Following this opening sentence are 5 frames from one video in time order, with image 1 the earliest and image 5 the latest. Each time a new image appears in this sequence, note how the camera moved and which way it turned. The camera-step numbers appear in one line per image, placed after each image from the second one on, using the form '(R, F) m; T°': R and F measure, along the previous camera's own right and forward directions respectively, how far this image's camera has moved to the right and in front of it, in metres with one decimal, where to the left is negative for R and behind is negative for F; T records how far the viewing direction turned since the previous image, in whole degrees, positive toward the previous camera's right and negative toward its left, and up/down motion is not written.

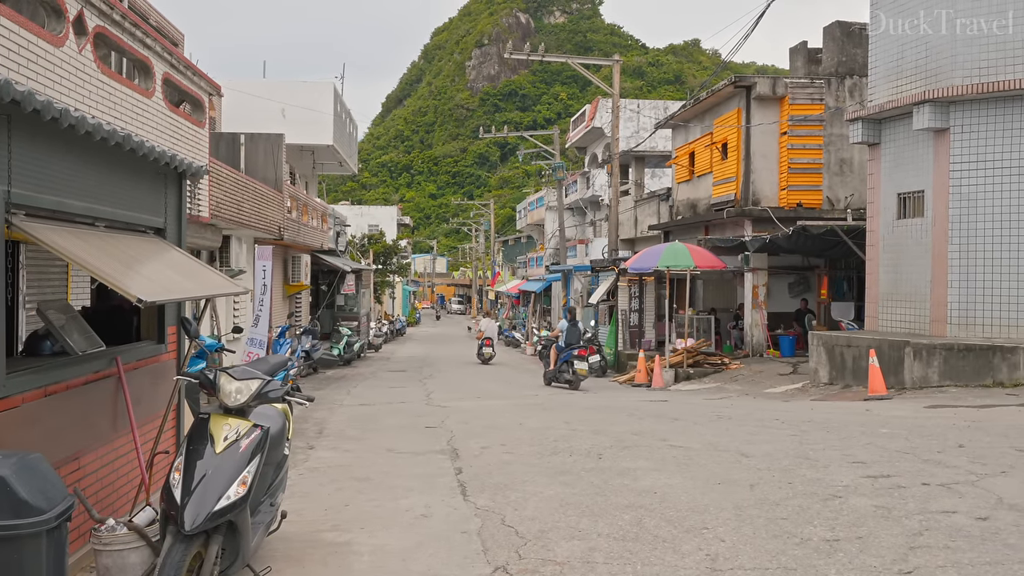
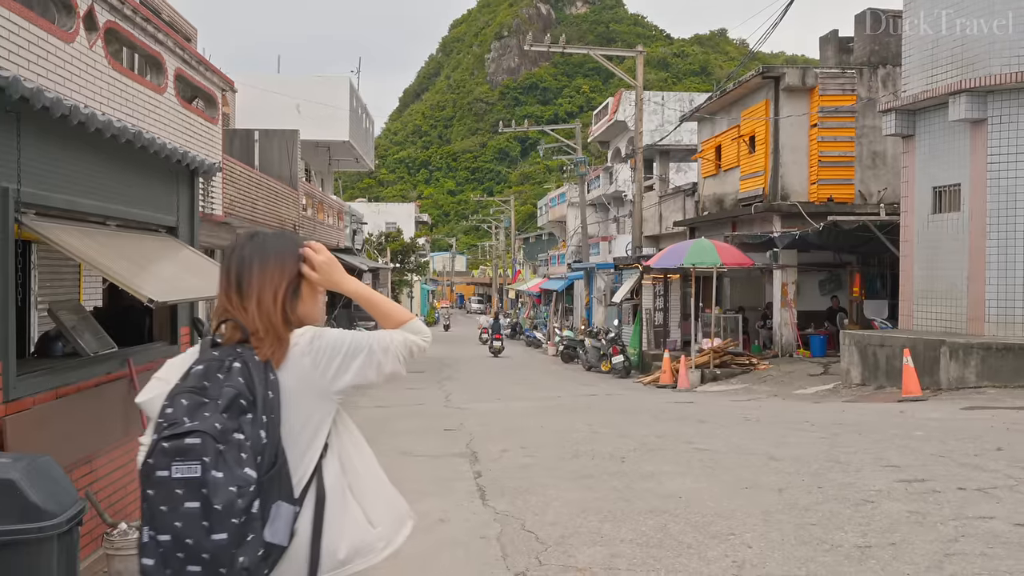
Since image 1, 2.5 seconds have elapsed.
(0.0, +0.2) m; -1°
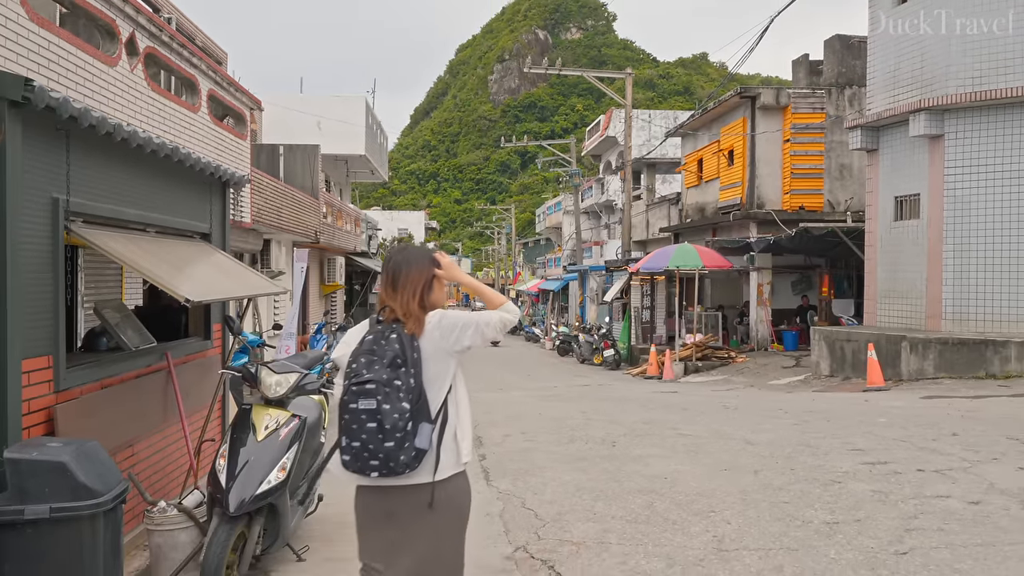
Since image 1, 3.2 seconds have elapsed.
(-0.1, -0.7) m; 0°
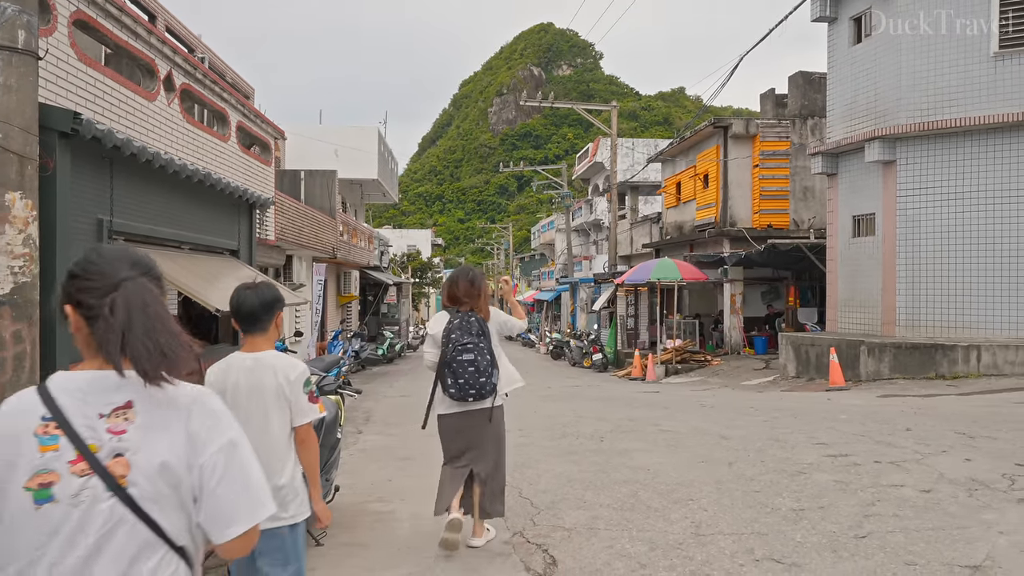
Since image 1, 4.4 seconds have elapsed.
(-0.1, -0.8) m; +1°
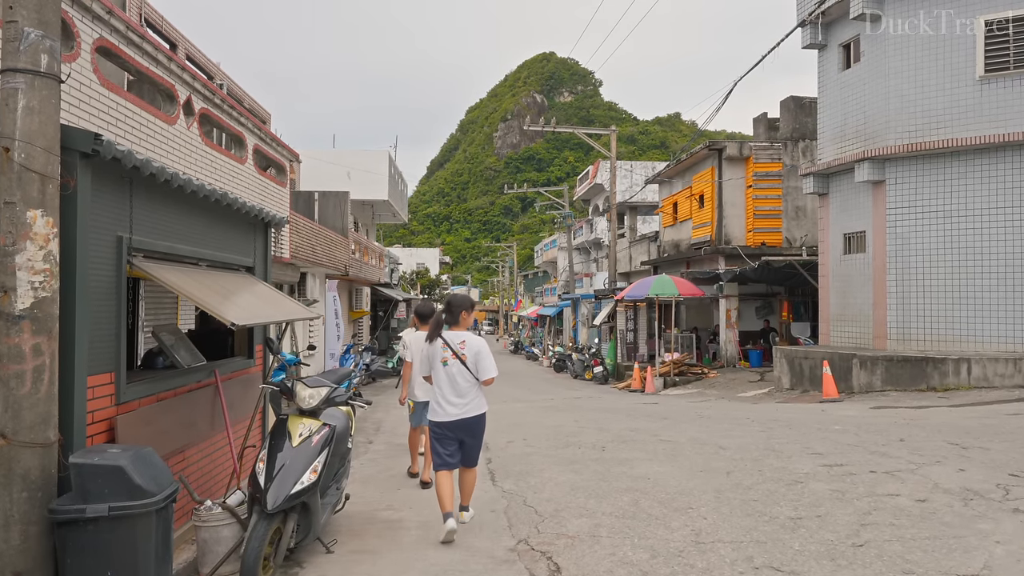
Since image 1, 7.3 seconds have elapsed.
(+0.1, -0.4) m; -1°
